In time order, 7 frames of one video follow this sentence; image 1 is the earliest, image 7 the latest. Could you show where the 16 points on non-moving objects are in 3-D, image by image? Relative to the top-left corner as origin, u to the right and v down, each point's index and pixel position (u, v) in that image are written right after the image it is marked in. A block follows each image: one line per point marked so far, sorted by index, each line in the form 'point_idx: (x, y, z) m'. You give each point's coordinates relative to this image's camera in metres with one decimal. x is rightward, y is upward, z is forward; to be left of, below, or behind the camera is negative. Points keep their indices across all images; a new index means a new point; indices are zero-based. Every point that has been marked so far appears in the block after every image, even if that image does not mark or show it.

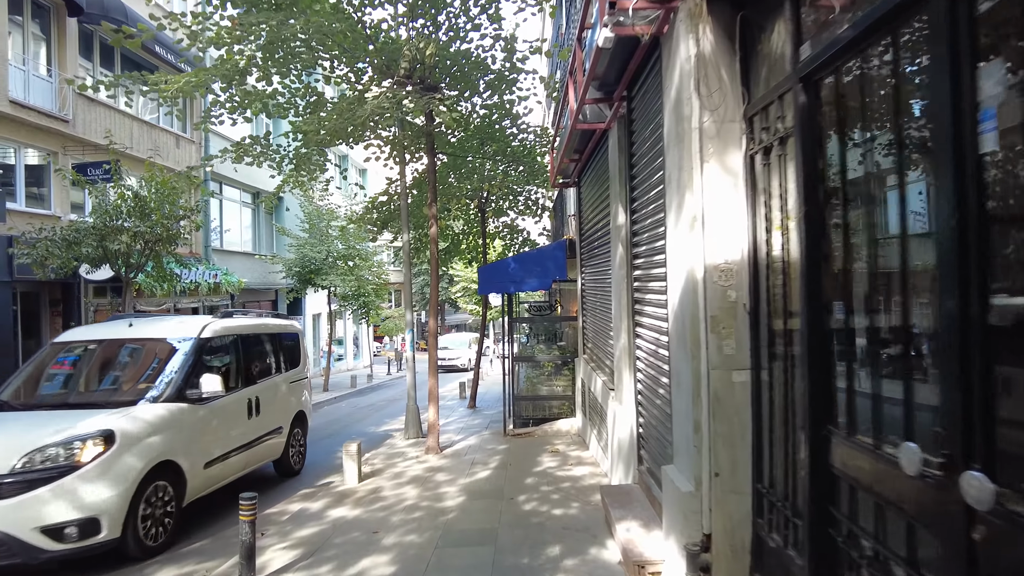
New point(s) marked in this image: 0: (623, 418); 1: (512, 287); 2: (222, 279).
0: (+0.8, -1.0, +4.8) m
1: (0.0, 0.0, +8.4) m
2: (-6.4, +0.2, +14.4) m
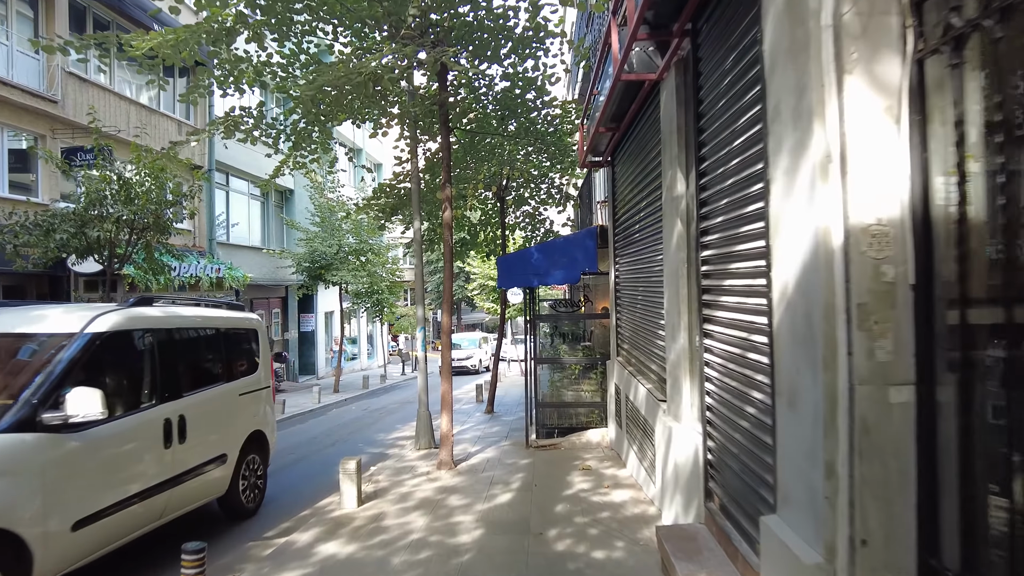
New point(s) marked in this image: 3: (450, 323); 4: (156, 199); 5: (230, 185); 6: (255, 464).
0: (+1.0, -0.9, +3.9) m
1: (+0.3, +0.1, +7.5) m
2: (-6.0, +0.3, +13.6) m
3: (-0.6, -0.4, +6.7) m
4: (-4.5, +1.1, +8.3) m
5: (-7.1, +2.6, +16.4) m
6: (-2.3, -1.6, +5.5) m
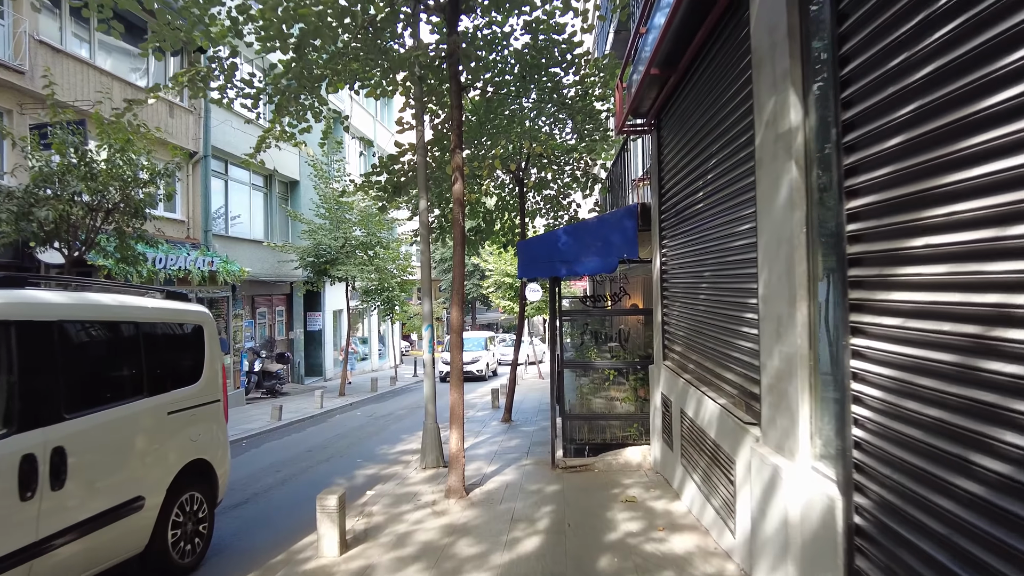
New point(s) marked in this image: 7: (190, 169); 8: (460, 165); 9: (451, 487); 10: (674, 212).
0: (+1.2, -0.8, +2.6) m
1: (+0.5, +0.2, +6.3) m
2: (-5.6, +0.4, +12.5) m
3: (-0.4, -0.3, +5.5) m
4: (-4.3, +1.2, +7.2) m
5: (-6.7, +2.7, +15.3) m
6: (-2.1, -1.5, +4.4) m
7: (-6.6, +2.4, +13.3) m
8: (-0.5, +1.0, +5.6) m
9: (-0.5, -1.6, +5.3) m
10: (+1.4, +0.7, +5.6) m
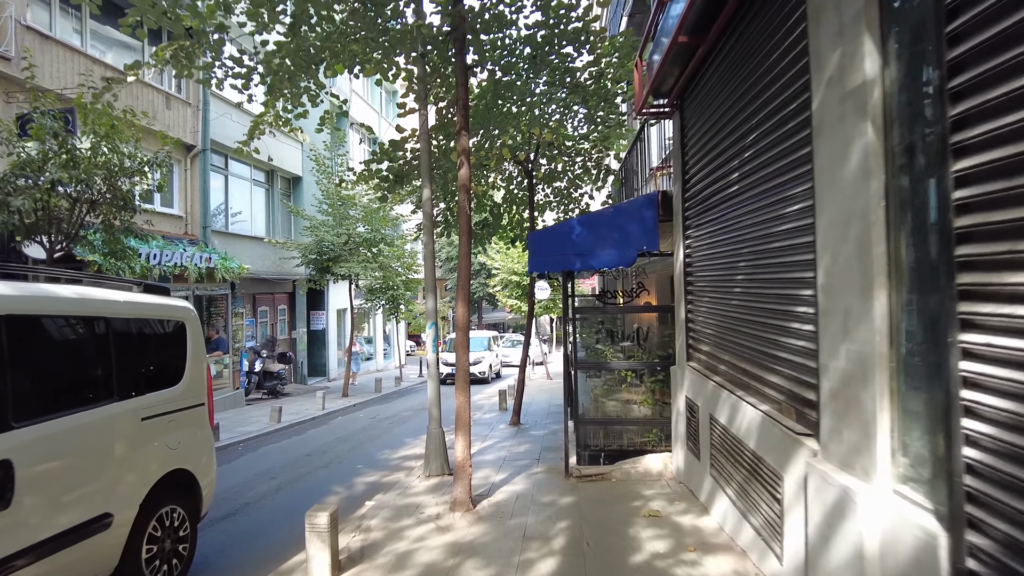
0: (+1.2, -0.7, +2.2) m
1: (+0.6, +0.2, +5.8) m
2: (-5.5, +0.4, +12.1) m
3: (-0.3, -0.2, +5.1) m
4: (-4.2, +1.3, +6.8) m
5: (-6.5, +2.7, +14.9) m
6: (-2.1, -1.4, +3.9) m
7: (-6.5, +2.5, +12.9) m
8: (-0.4, +1.1, +5.2) m
9: (-0.4, -1.6, +4.9) m
10: (+1.5, +0.7, +5.2) m
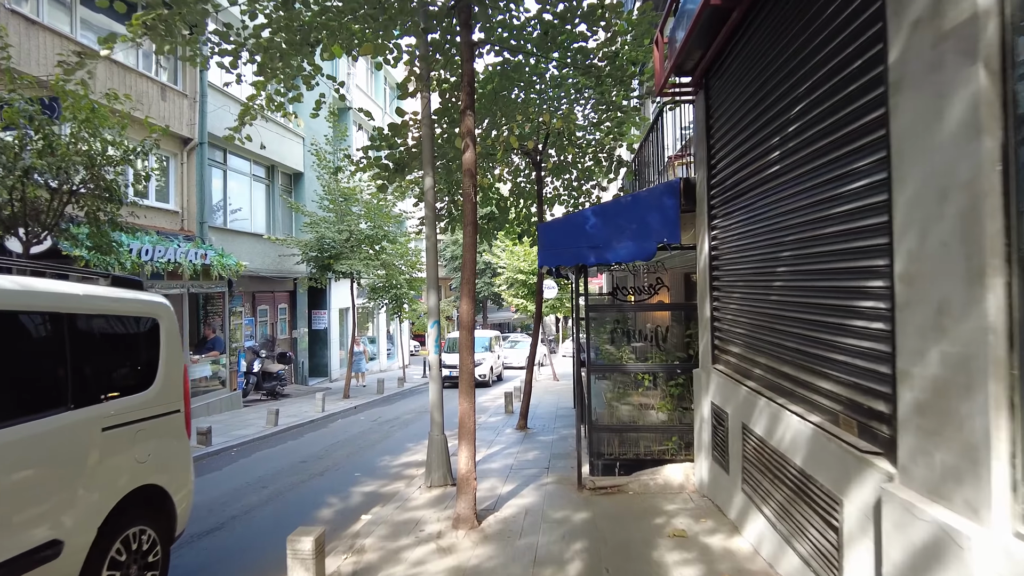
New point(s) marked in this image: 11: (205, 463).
0: (+1.3, -0.7, +1.7) m
1: (+0.7, +0.3, +5.4) m
2: (-5.4, +0.5, +11.7) m
3: (-0.3, -0.2, +4.6) m
4: (-4.1, +1.3, +6.4) m
5: (-6.4, +2.8, +14.5) m
6: (-2.0, -1.4, +3.5) m
7: (-6.3, +2.5, +12.5) m
8: (-0.3, +1.1, +4.7) m
9: (-0.4, -1.6, +4.4) m
10: (+1.6, +0.7, +4.7) m
11: (-3.7, -2.1, +7.8) m
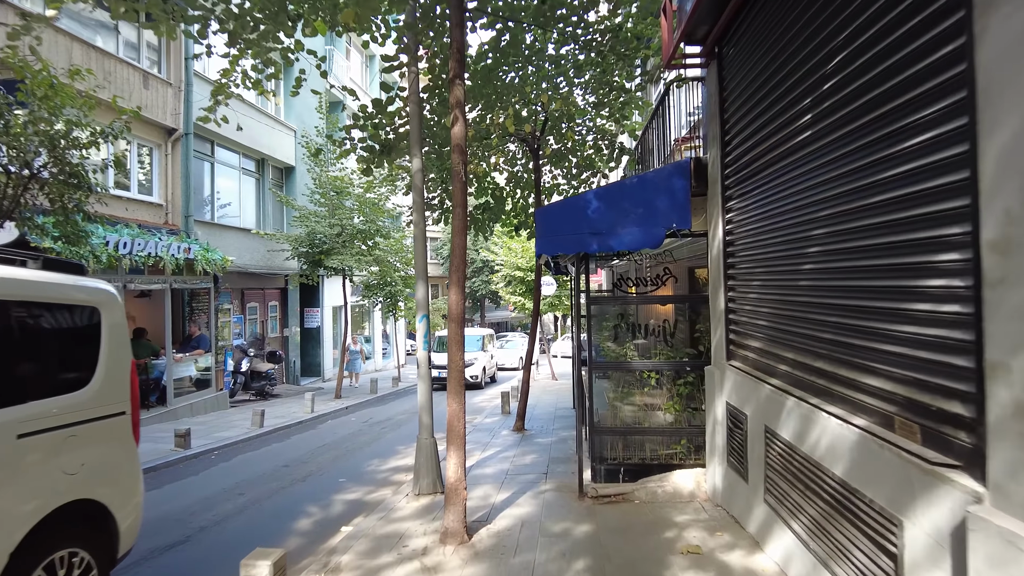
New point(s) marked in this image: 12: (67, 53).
0: (+1.2, -0.6, +1.2) m
1: (+0.6, +0.4, +4.9) m
2: (-5.4, +0.6, +11.3) m
3: (-0.3, -0.1, +4.2) m
4: (-4.1, +1.4, +5.9) m
5: (-6.4, +2.9, +14.1) m
6: (-2.0, -1.3, +3.0) m
7: (-6.4, +2.6, +12.0) m
8: (-0.4, +1.2, +4.3) m
9: (-0.4, -1.5, +4.0) m
10: (+1.5, +0.8, +4.3) m
11: (-3.7, -2.0, +7.3) m
12: (-6.5, +3.4, +9.4) m
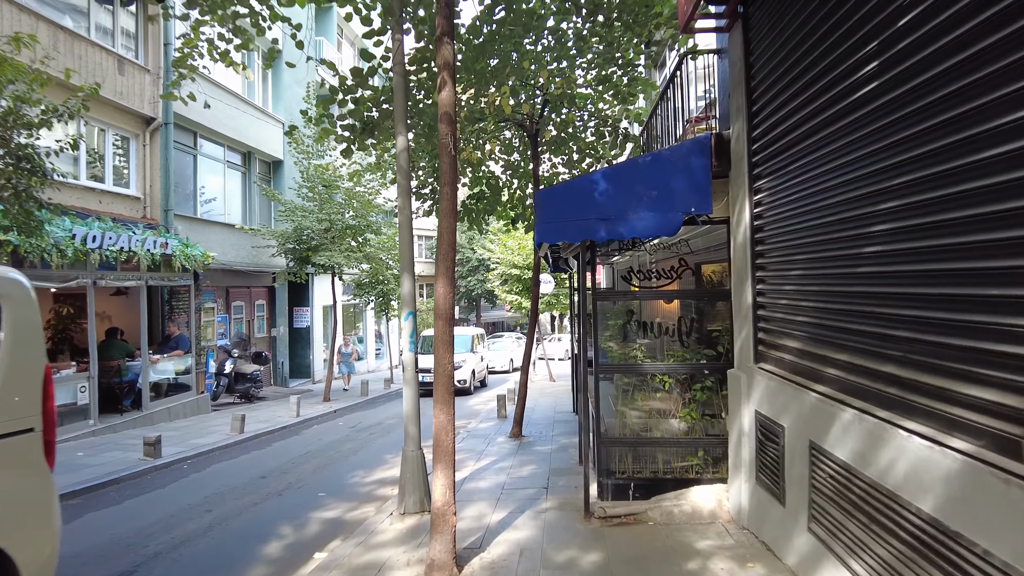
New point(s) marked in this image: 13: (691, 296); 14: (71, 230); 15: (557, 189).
0: (+1.2, -0.6, +0.7) m
1: (+0.6, +0.4, +4.3) m
2: (-5.5, +0.6, +10.7) m
3: (-0.3, -0.1, +3.6) m
4: (-4.2, +1.4, +5.3) m
5: (-6.5, +2.9, +13.4) m
6: (-2.0, -1.3, +2.4) m
7: (-6.4, +2.6, +11.4) m
8: (-0.4, +1.3, +3.7) m
9: (-0.4, -1.4, +3.4) m
10: (+1.5, +0.9, +3.7) m
11: (-3.8, -2.0, +6.7) m
12: (-6.5, +3.5, +8.8) m
13: (+1.5, -0.1, +4.9) m
14: (-5.6, +0.7, +8.2) m
15: (+0.3, +0.7, +4.5) m
